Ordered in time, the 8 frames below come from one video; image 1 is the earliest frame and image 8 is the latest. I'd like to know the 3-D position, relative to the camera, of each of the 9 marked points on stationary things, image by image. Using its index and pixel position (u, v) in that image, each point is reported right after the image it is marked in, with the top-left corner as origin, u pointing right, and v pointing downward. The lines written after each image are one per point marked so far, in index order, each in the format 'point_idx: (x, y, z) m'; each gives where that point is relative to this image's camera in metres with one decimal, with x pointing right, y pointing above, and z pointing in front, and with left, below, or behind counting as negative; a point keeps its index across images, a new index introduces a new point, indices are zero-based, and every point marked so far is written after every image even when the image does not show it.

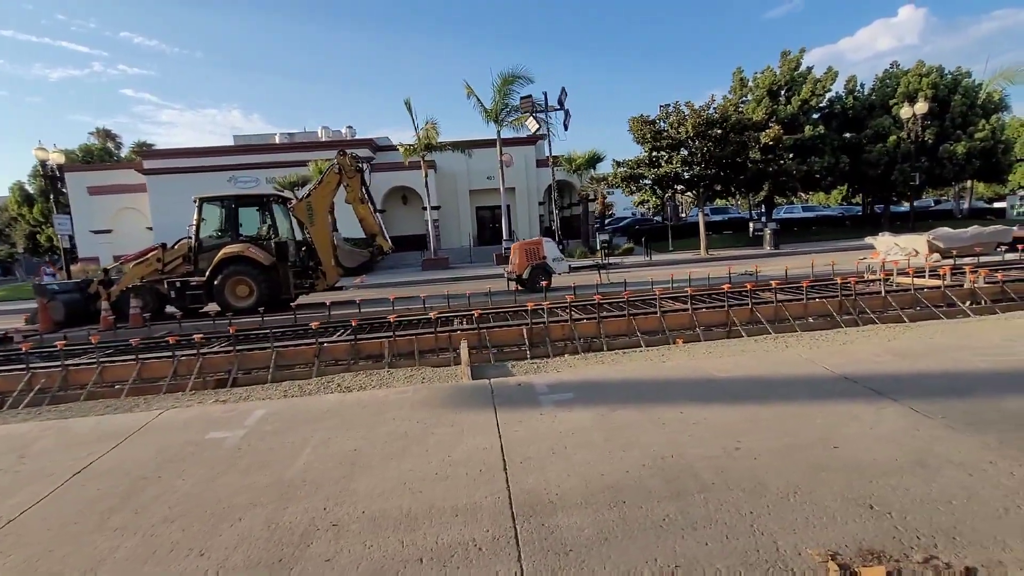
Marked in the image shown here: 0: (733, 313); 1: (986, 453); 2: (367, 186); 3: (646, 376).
0: (+3.7, -0.4, +8.1) m
1: (+3.2, -1.1, +3.2) m
2: (-3.9, +2.7, +13.1) m
3: (+1.4, -0.9, +5.1) m
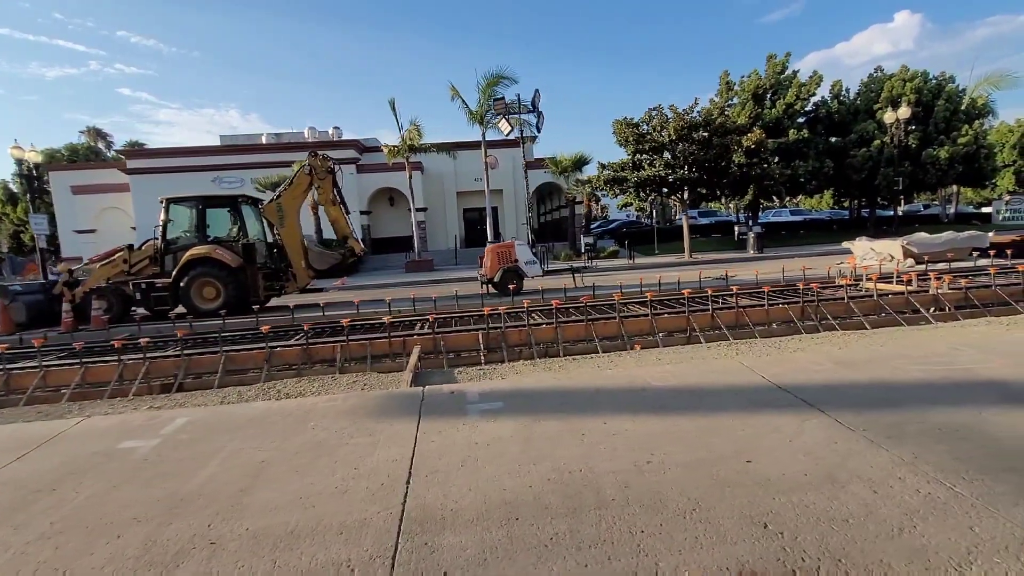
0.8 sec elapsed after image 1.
0: (+3.0, -0.5, +8.0) m
1: (+2.5, -1.2, +3.1) m
2: (-4.6, +2.7, +13.0) m
3: (+0.7, -1.0, +5.0) m
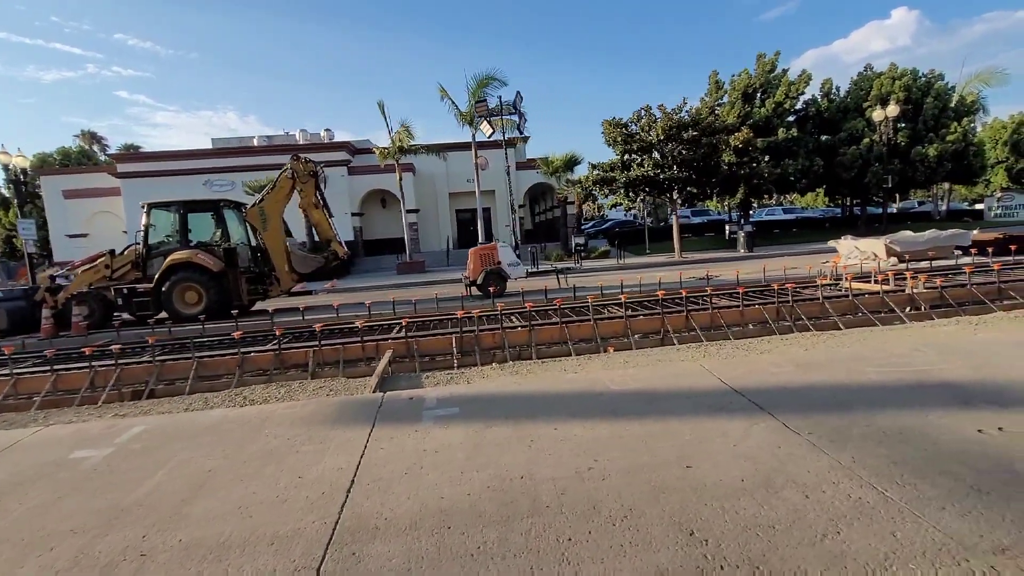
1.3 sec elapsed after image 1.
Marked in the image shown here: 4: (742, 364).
0: (+2.6, -0.5, +8.0) m
1: (+2.1, -1.2, +3.1) m
2: (-5.1, +2.6, +13.0) m
3: (+0.3, -1.1, +5.0) m
4: (+2.5, -0.8, +5.4) m
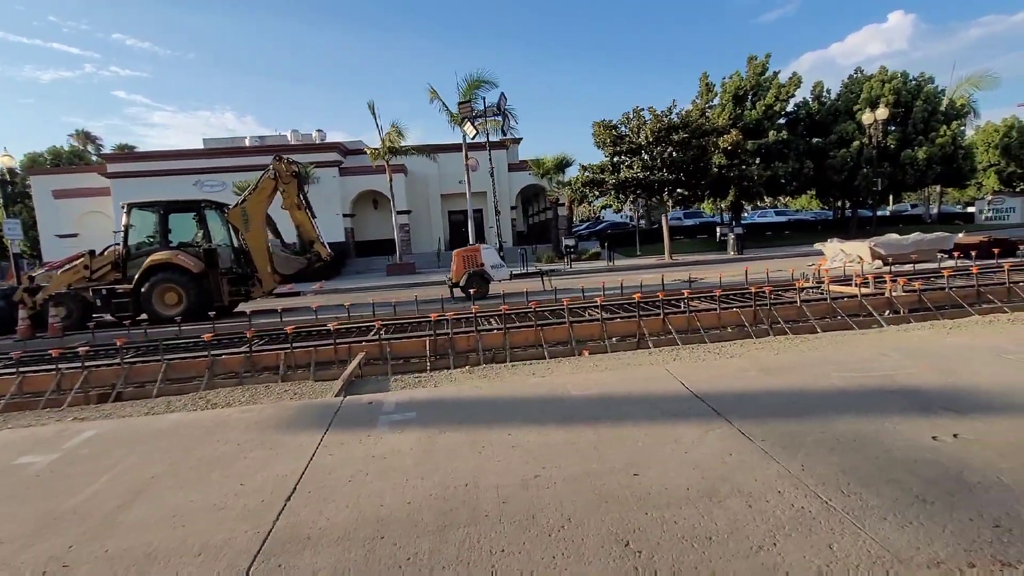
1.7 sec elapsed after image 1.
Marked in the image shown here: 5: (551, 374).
0: (+2.2, -0.6, +7.9) m
1: (+1.7, -1.2, +3.1) m
2: (-5.5, +2.5, +12.9) m
3: (-0.1, -1.1, +4.9) m
4: (+2.1, -0.9, +5.3) m
5: (+0.5, -1.0, +5.8) m
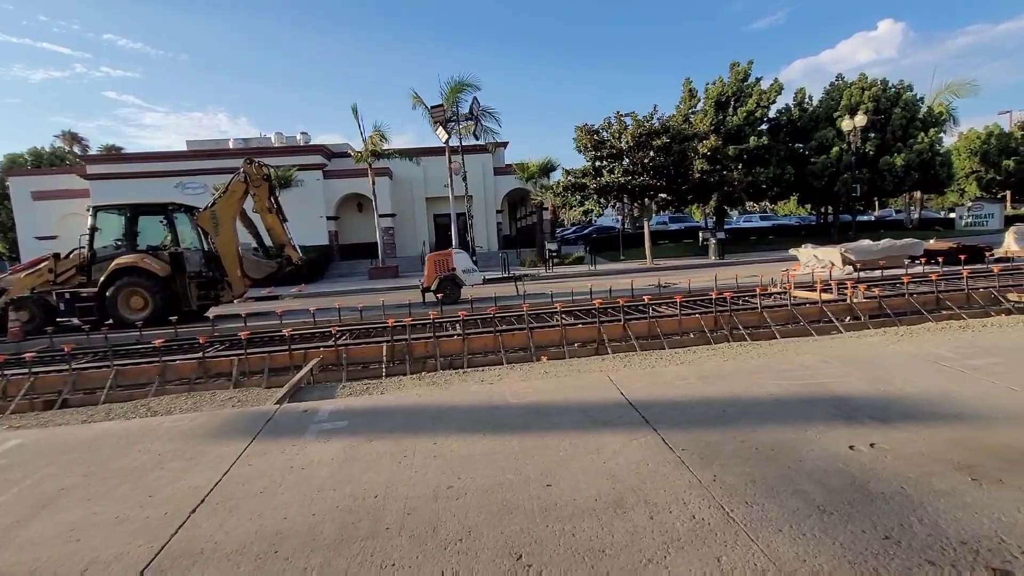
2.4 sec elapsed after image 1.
0: (+1.5, -0.7, +7.9) m
1: (+1.1, -1.3, +3.1) m
2: (-6.2, +2.4, +12.8) m
3: (-0.7, -1.2, +4.9) m
4: (+1.5, -1.0, +5.3) m
5: (-0.2, -1.1, +5.8) m
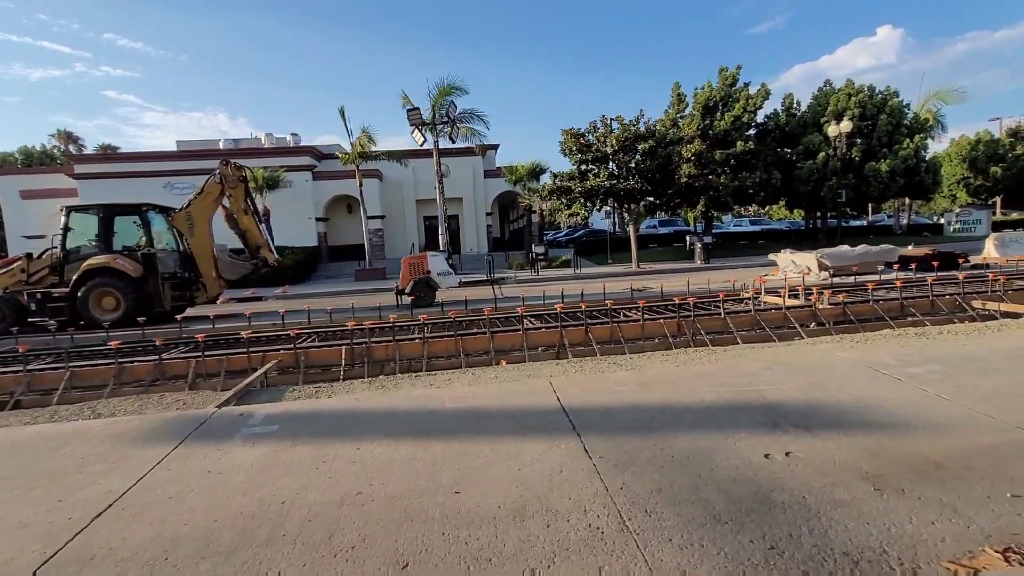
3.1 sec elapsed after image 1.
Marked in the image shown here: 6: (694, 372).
0: (+0.9, -0.7, +7.9) m
1: (+0.5, -1.3, +3.1) m
2: (-6.8, +2.4, +12.8) m
3: (-1.3, -1.2, +4.9) m
4: (+0.9, -1.0, +5.3) m
5: (-0.8, -1.2, +5.8) m
6: (+2.0, -0.9, +5.4) m
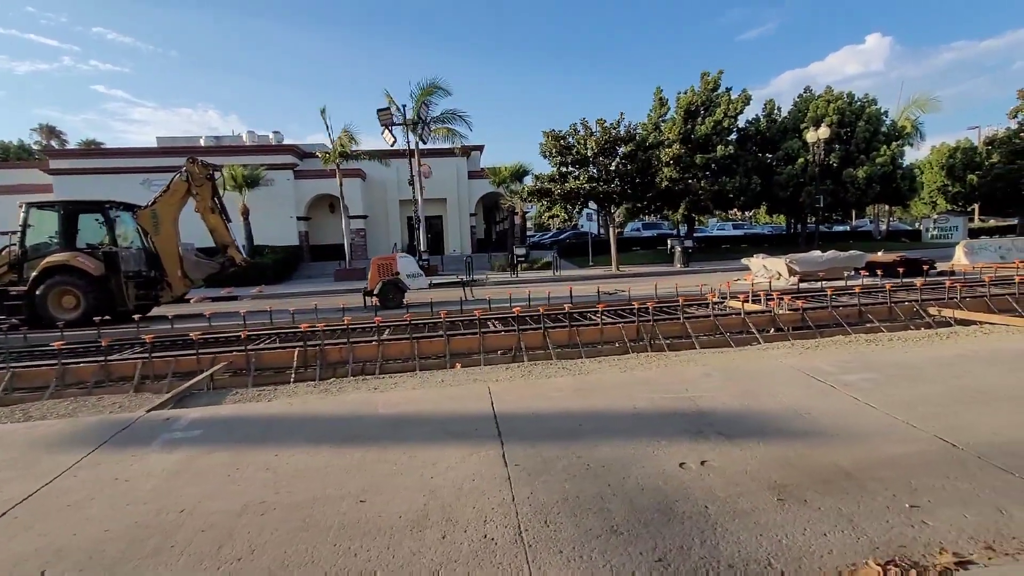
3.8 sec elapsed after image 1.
0: (+0.2, -0.8, +7.9) m
1: (-0.1, -1.4, +3.0) m
2: (-7.6, +2.4, +12.6) m
3: (-2.0, -1.2, +4.8) m
4: (+0.3, -1.1, +5.3) m
5: (-1.4, -1.2, +5.7) m
6: (+1.4, -1.0, +5.4) m
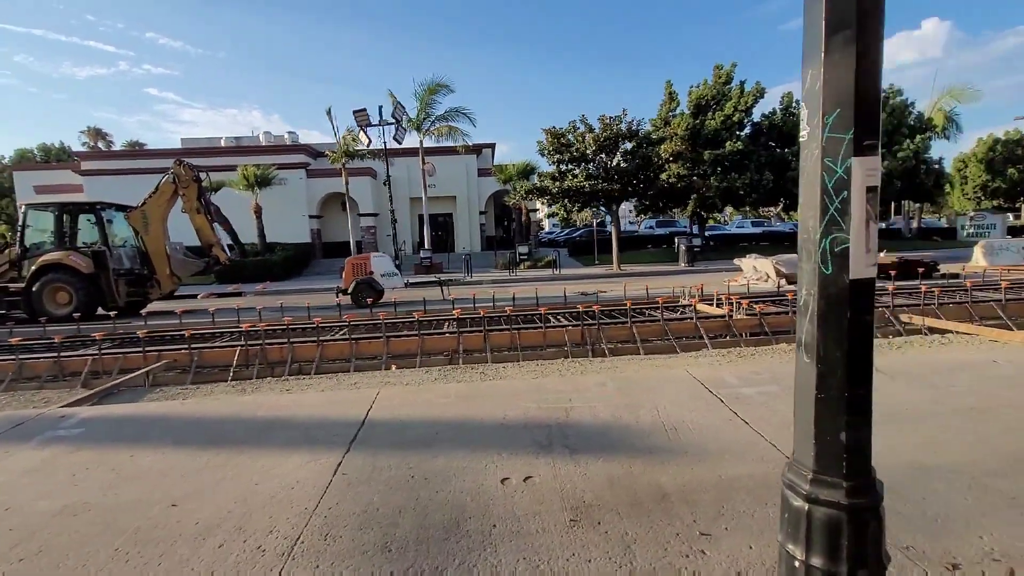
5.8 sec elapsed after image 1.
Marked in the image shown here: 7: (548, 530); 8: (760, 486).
0: (-0.8, -0.8, +7.9) m
1: (-1.4, -1.4, +3.0) m
2: (-8.2, +2.5, +13.1) m
3: (-3.1, -1.3, +4.9) m
4: (-0.9, -1.1, +5.2) m
5: (-2.5, -1.2, +5.8) m
6: (+0.3, -1.1, +5.3) m
7: (+0.2, -1.4, +2.8) m
8: (+1.6, -1.3, +3.2) m
